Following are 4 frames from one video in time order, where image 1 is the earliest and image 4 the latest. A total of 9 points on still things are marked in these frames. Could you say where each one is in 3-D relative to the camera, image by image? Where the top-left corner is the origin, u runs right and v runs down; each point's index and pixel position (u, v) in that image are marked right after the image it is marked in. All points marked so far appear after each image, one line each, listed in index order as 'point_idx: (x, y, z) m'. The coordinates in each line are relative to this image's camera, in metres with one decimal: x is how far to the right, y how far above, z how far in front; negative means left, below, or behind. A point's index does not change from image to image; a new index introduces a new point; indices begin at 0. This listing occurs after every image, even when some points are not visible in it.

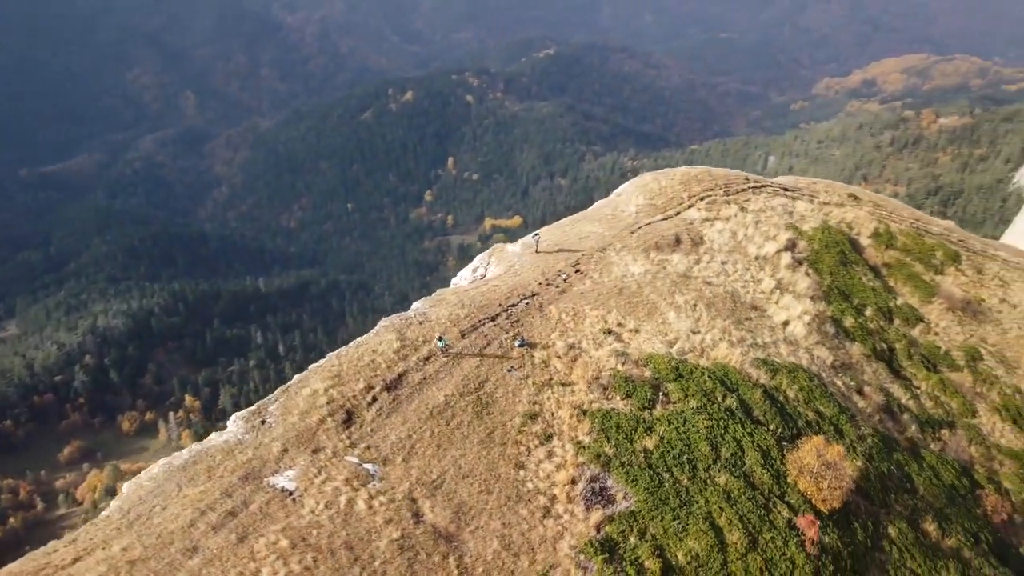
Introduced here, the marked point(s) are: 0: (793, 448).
0: (+6.1, -3.4, +17.5) m
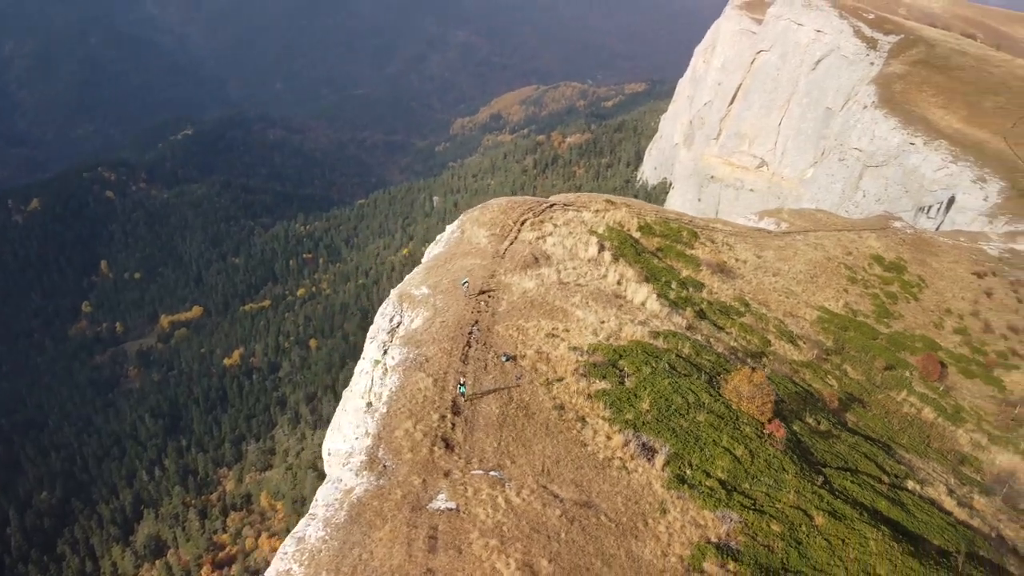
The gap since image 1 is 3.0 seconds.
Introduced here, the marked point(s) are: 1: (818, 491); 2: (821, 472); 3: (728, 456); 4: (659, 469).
0: (+5.7, -2.6, +22.0) m
1: (+6.7, -4.4, +17.8) m
2: (+7.4, -4.5, +19.7) m
3: (+4.7, -3.7, +17.9) m
4: (+3.0, -3.7, +16.5) m
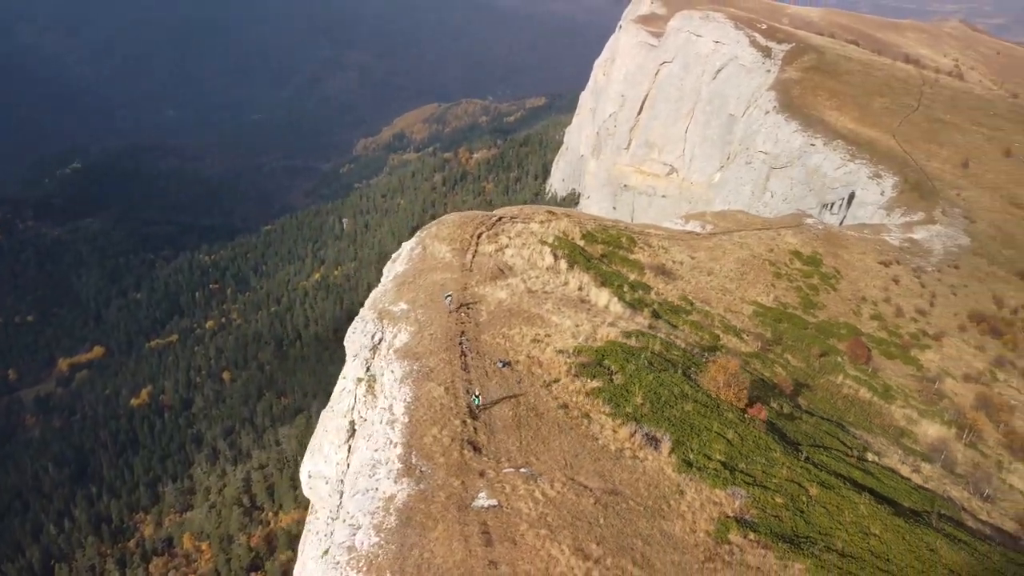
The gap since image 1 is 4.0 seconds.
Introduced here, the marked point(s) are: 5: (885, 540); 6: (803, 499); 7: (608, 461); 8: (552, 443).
0: (+5.4, -2.5, +23.4) m
1: (+6.9, -4.2, +19.3) m
2: (+7.5, -4.2, +21.3) m
3: (+4.9, -3.6, +19.1) m
4: (+3.4, -3.6, +17.6) m
5: (+8.8, -5.7, +19.1) m
6: (+6.8, -4.8, +18.6) m
7: (+1.9, -3.6, +17.0) m
8: (+0.7, -3.3, +17.5) m
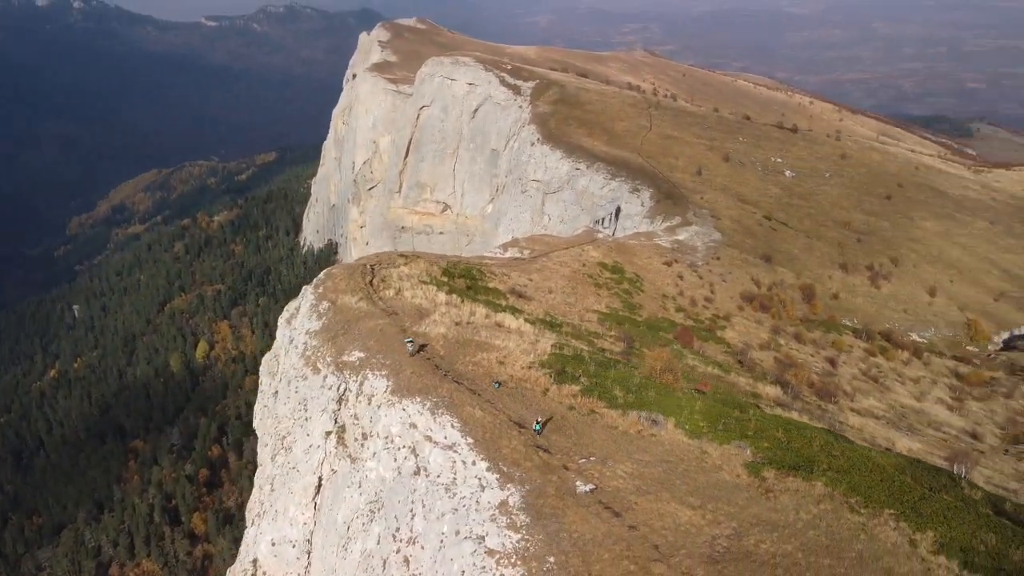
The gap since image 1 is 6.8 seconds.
0: (+4.2, -2.7, +27.0) m
1: (+7.1, -3.8, +23.6) m
2: (+7.0, -3.9, +25.6) m
3: (+5.2, -3.4, +22.8) m
4: (+4.1, -3.6, +20.9) m
5: (+9.2, -4.9, +23.9) m
6: (+7.3, -4.4, +22.8) m
7: (+2.9, -3.8, +19.9) m
8: (+1.6, -3.7, +20.0) m
